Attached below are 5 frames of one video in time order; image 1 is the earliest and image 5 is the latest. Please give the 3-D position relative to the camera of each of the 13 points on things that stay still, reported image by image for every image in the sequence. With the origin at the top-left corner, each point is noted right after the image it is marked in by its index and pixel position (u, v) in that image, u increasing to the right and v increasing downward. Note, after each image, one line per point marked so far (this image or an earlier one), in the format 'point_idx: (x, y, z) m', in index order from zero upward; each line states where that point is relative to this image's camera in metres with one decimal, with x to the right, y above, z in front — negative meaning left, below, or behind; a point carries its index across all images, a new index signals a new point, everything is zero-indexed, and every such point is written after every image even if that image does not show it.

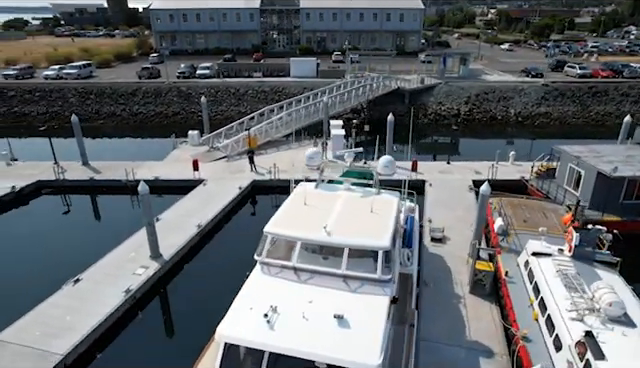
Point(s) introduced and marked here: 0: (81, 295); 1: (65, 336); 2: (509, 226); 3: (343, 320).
0: (-5.9, -2.8, +10.2) m
1: (-5.5, -3.3, +9.0) m
2: (+5.4, -1.2, +12.1) m
3: (+0.3, -2.1, +6.3) m
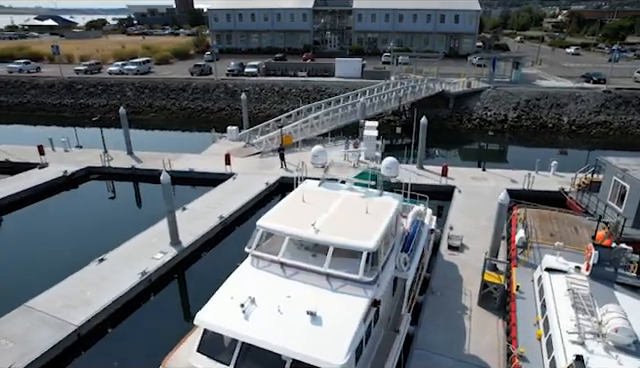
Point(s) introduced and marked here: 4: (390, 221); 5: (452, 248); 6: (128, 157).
0: (-5.8, -2.4, +11.0) m
1: (-5.6, -2.9, +9.7) m
2: (+5.7, -1.5, +11.4) m
3: (-0.1, -2.1, +6.3) m
4: (+1.3, -0.7, +7.8) m
5: (+3.9, -1.9, +12.0) m
6: (-8.9, +1.3, +19.2) m
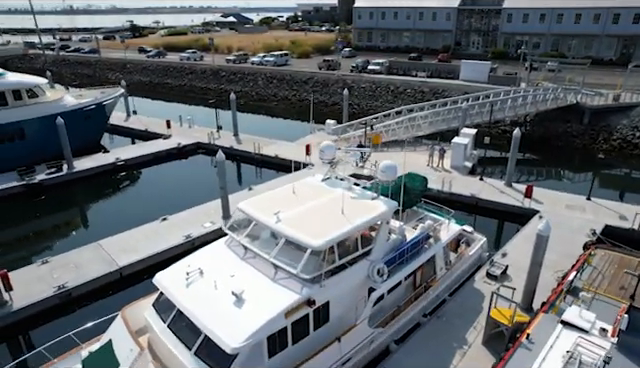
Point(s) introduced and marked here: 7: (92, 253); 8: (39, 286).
0: (-5.0, -1.5, +12.9) m
1: (-5.4, -2.0, +11.6) m
2: (+5.9, -2.2, +9.3) m
3: (-1.3, -1.8, +6.5) m
4: (+0.7, -0.7, +7.5) m
5: (+4.3, -2.4, +10.5) m
6: (-4.6, +2.4, +21.6) m
7: (-6.5, -2.0, +11.7) m
8: (-7.0, -2.5, +10.3) m
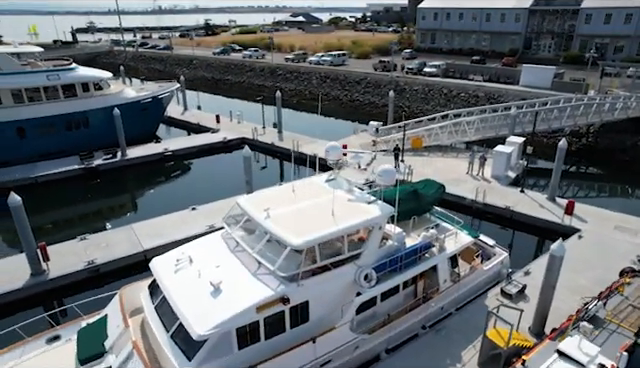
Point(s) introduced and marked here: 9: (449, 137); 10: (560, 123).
0: (-4.4, -1.1, +13.7) m
1: (-5.0, -1.6, +12.4) m
2: (+5.8, -2.6, +8.5) m
3: (-1.7, -1.8, +6.8) m
4: (+0.5, -0.8, +7.4) m
5: (+4.4, -2.7, +9.9) m
6: (-2.4, +2.7, +22.2) m
7: (-6.1, -1.6, +12.7) m
8: (-6.8, -2.1, +11.4) m
9: (+6.1, +2.2, +19.7) m
10: (+11.4, +2.9, +19.6) m
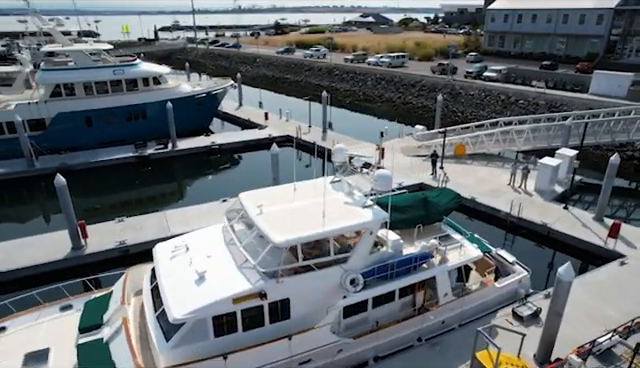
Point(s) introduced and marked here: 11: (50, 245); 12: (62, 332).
0: (-3.6, -0.9, +14.4) m
1: (-4.4, -1.3, +13.2) m
2: (+5.5, -3.0, +7.6) m
3: (-2.0, -1.6, +7.1) m
4: (+0.3, -0.8, +7.4) m
5: (+4.4, -3.0, +9.3) m
6: (-0.1, +2.7, +22.4) m
7: (-5.4, -1.2, +13.7) m
8: (-6.4, -1.7, +12.5) m
9: (+7.9, +1.8, +18.7) m
10: (+13.2, +2.1, +17.8) m
11: (-8.0, -1.8, +12.2) m
12: (-4.7, -2.7, +7.6) m
